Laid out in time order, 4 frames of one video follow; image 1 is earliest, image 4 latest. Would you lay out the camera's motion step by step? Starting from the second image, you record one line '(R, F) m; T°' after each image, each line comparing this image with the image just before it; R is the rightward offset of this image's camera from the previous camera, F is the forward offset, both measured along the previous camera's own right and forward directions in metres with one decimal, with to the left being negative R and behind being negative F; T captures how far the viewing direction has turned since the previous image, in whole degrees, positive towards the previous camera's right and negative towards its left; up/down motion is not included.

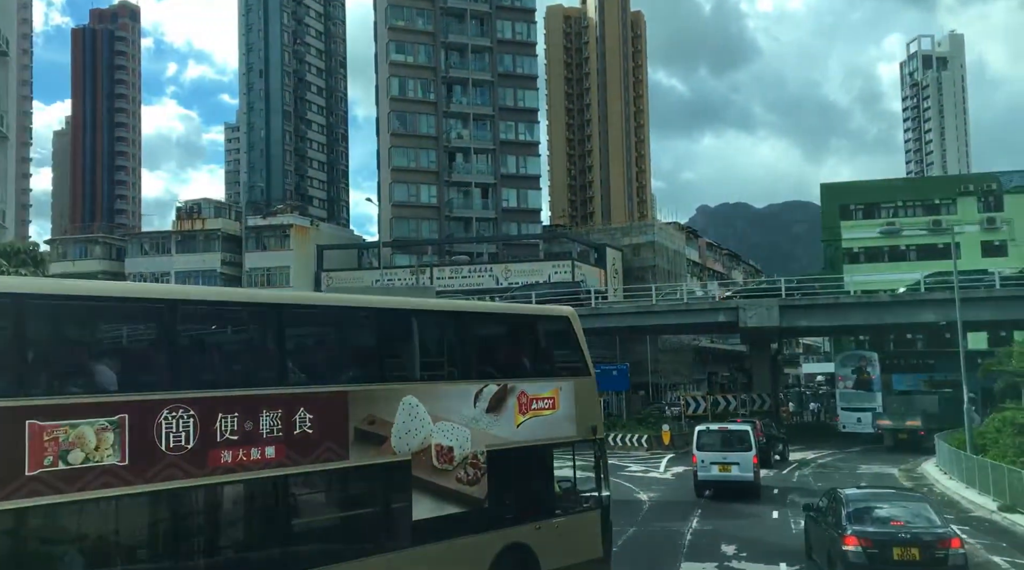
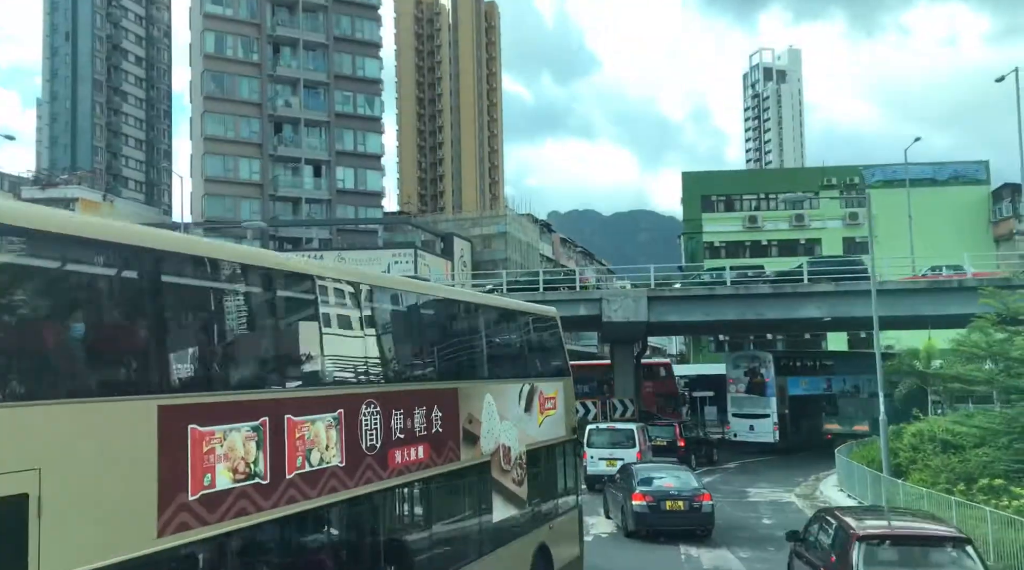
(+1.1, +6.7) m; +9°
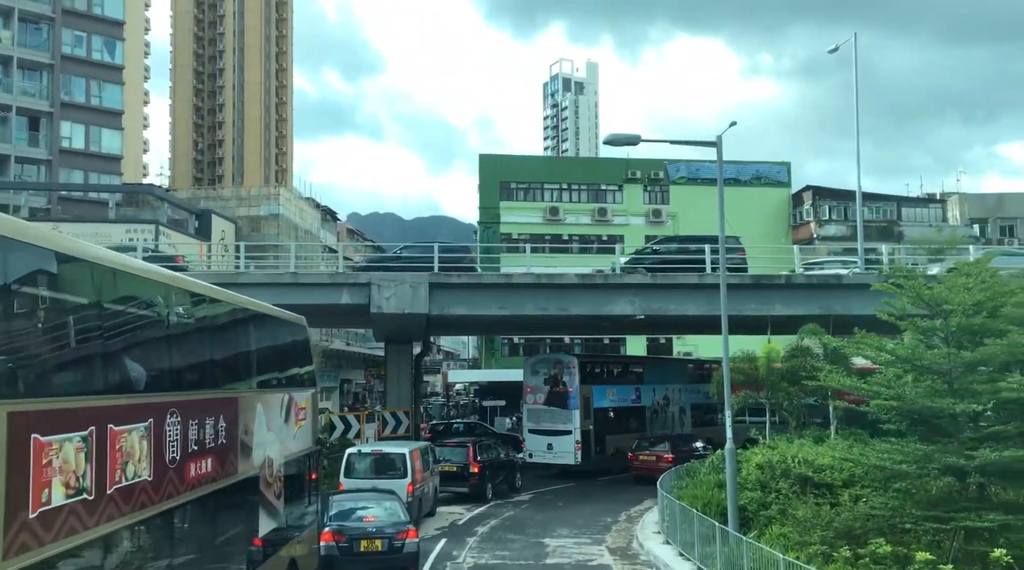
(+1.5, +7.0) m; +12°
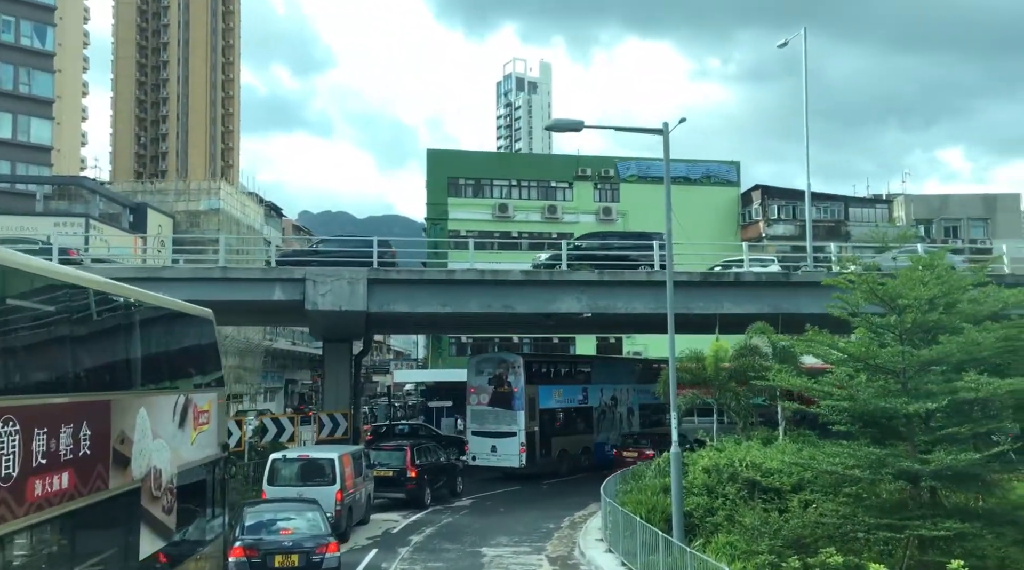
(+0.3, +1.0) m; +3°
